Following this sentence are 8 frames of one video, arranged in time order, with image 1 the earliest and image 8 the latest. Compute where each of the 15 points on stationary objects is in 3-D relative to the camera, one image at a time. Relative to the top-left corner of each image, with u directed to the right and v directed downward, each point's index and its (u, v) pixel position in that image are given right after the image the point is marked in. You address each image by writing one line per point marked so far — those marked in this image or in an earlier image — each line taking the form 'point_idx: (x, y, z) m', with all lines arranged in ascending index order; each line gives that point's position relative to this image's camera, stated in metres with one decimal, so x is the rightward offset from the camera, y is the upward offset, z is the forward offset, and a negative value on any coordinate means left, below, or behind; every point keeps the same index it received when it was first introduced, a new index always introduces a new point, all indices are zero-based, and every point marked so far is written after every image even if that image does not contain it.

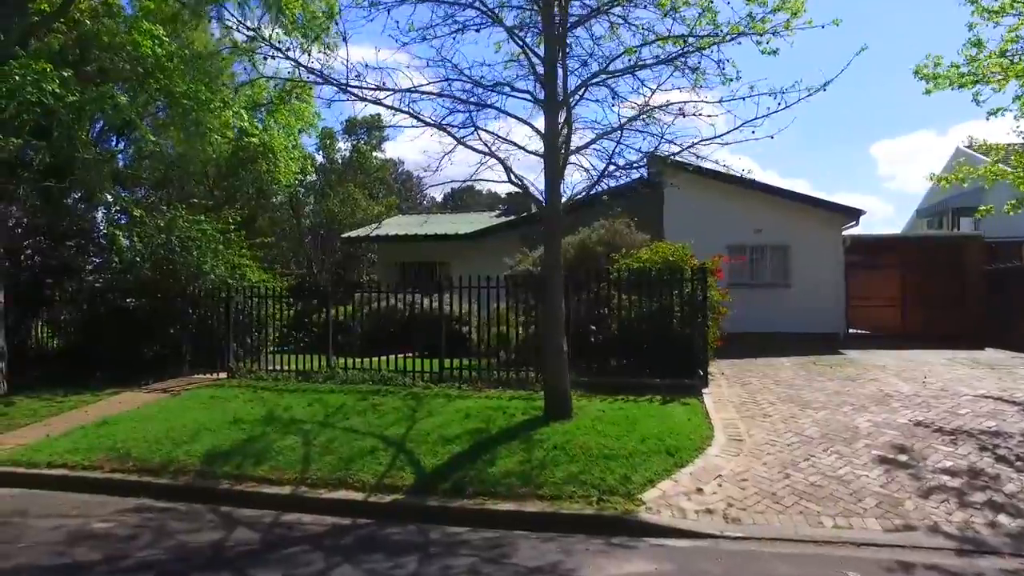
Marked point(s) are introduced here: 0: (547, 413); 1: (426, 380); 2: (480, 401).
0: (+0.7, -2.1, +9.0) m
1: (-1.9, -2.1, +12.2) m
2: (-0.5, -2.1, +10.1) m
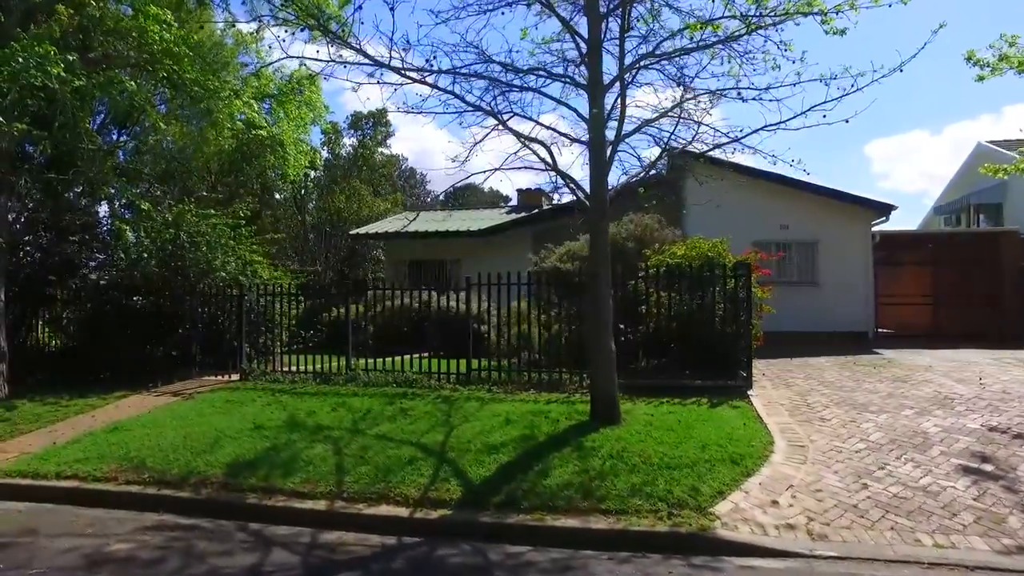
0: (+1.3, -2.1, +8.4) m
1: (-1.3, -2.0, +11.6) m
2: (+0.1, -2.1, +9.5) m
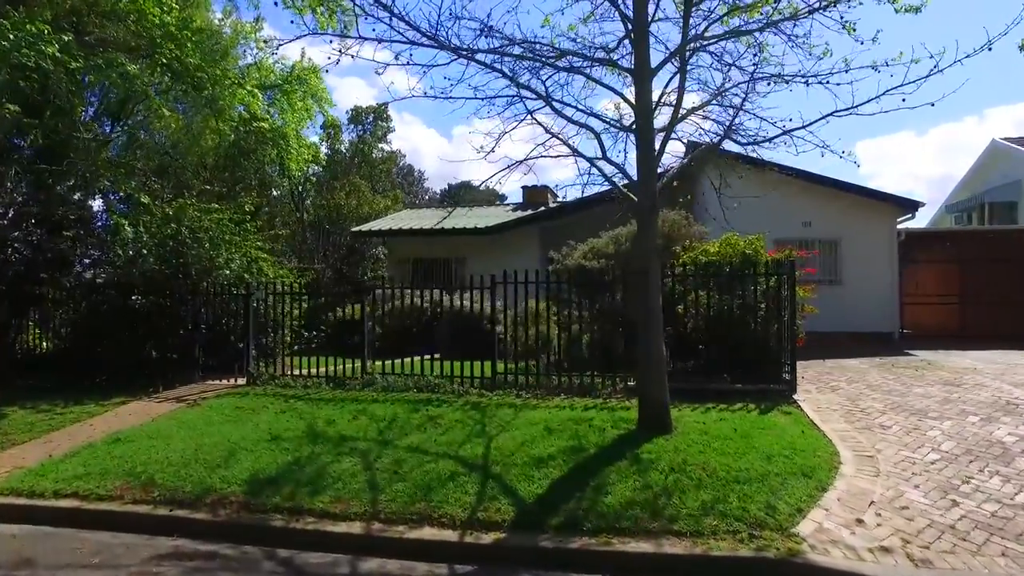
0: (+1.9, -2.0, +7.8) m
1: (-0.7, -2.0, +10.9) m
2: (+0.7, -2.1, +8.9) m
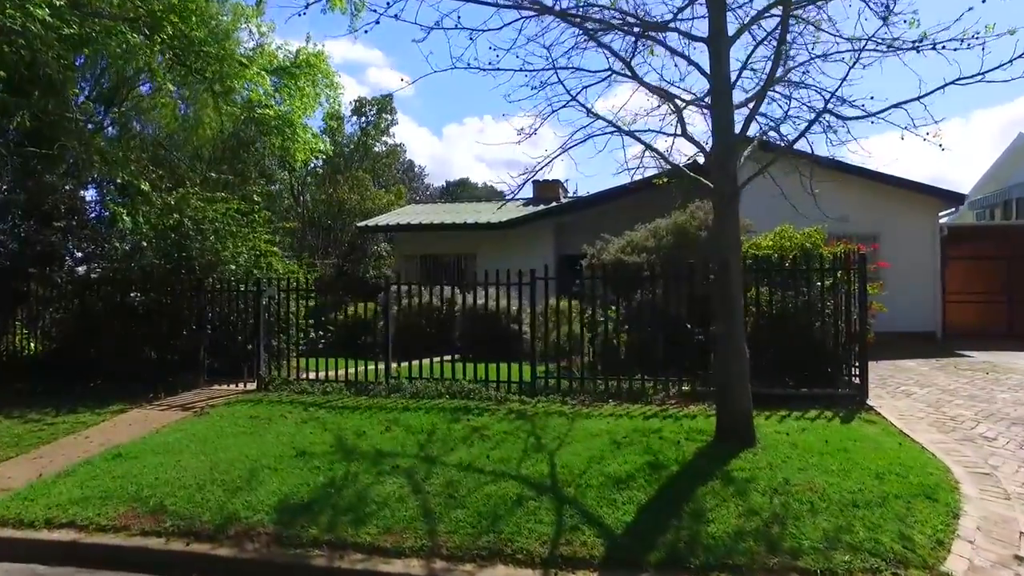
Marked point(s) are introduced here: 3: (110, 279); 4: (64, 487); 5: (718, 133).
0: (+2.7, -2.0, +6.8) m
1: (0.0, -1.9, +9.9) m
2: (+1.5, -2.0, +7.9) m
3: (-8.7, +0.2, +11.6) m
4: (-5.5, -2.4, +6.6) m
5: (+2.7, +2.1, +7.1) m
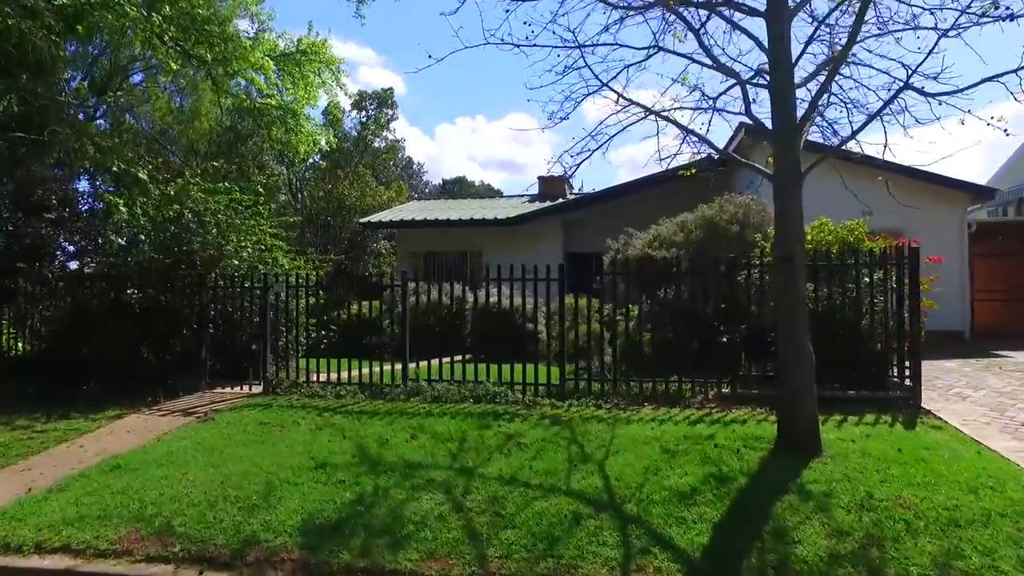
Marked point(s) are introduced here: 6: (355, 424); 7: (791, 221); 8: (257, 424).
0: (+3.3, -1.9, +6.2) m
1: (+0.5, -1.8, +9.3) m
2: (+2.0, -1.9, +7.3) m
3: (-8.2, +0.3, +10.9) m
4: (-5.0, -2.4, +5.9) m
5: (+3.2, +2.1, +6.5) m
6: (-2.3, -2.0, +7.8) m
7: (+3.3, +0.8, +6.4) m
8: (-3.8, -2.0, +8.1) m
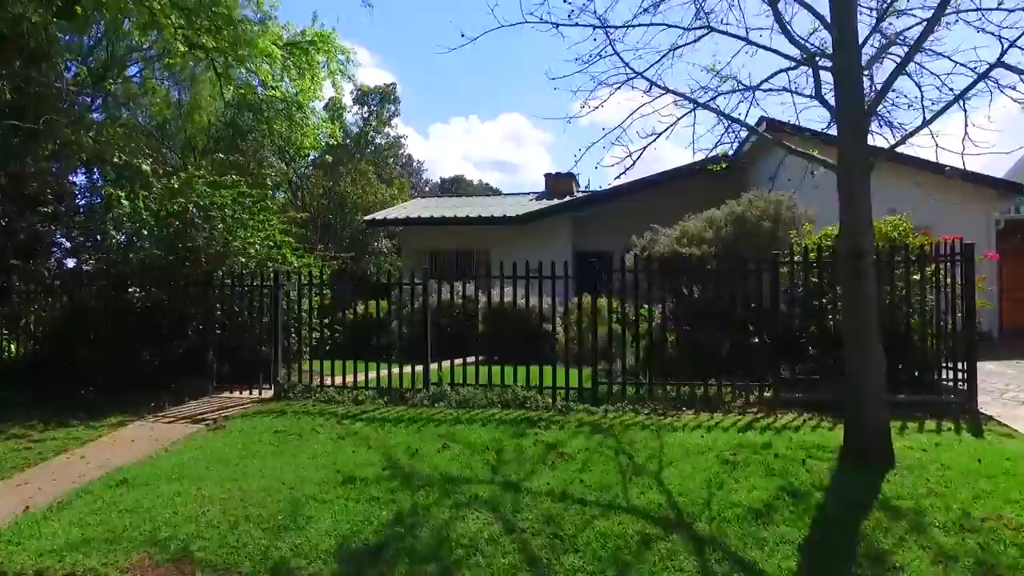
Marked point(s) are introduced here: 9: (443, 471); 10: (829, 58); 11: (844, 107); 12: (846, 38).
0: (+3.8, -1.9, +5.7) m
1: (+1.0, -1.8, +8.7) m
2: (+2.5, -1.9, +6.8) m
3: (-7.8, +0.3, +10.2) m
4: (-4.5, -2.3, +5.3) m
5: (+3.7, +2.2, +6.0) m
6: (-1.8, -2.0, +7.3) m
7: (+3.8, +0.9, +5.9) m
8: (-3.3, -2.0, +7.5) m
9: (-0.8, -2.0, +6.0) m
10: (+3.7, +2.7, +6.3) m
11: (+3.7, +2.1, +6.0) m
12: (+3.8, +2.9, +6.0) m
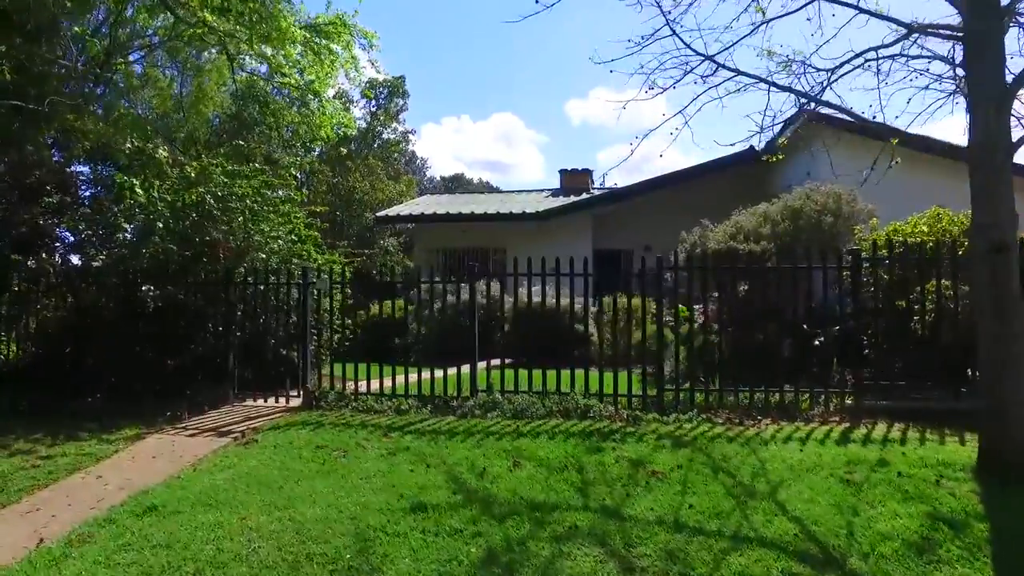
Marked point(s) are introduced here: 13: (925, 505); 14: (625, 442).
0: (+4.6, -1.8, +5.0) m
1: (+1.8, -1.8, +8.0) m
2: (+3.4, -1.8, +6.1) m
3: (-6.9, +0.3, +9.4) m
4: (-3.6, -2.3, +4.5) m
5: (+4.6, +2.2, +5.3) m
6: (-0.9, -1.9, +6.5) m
7: (+4.7, +0.9, +5.2) m
8: (-2.5, -2.0, +6.7) m
9: (+0.1, -2.0, +5.2) m
10: (+4.6, +2.7, +5.6) m
11: (+4.6, +2.1, +5.3) m
12: (+4.6, +2.9, +5.3) m
13: (+3.6, -1.9, +4.7) m
14: (+1.4, -1.8, +6.5) m
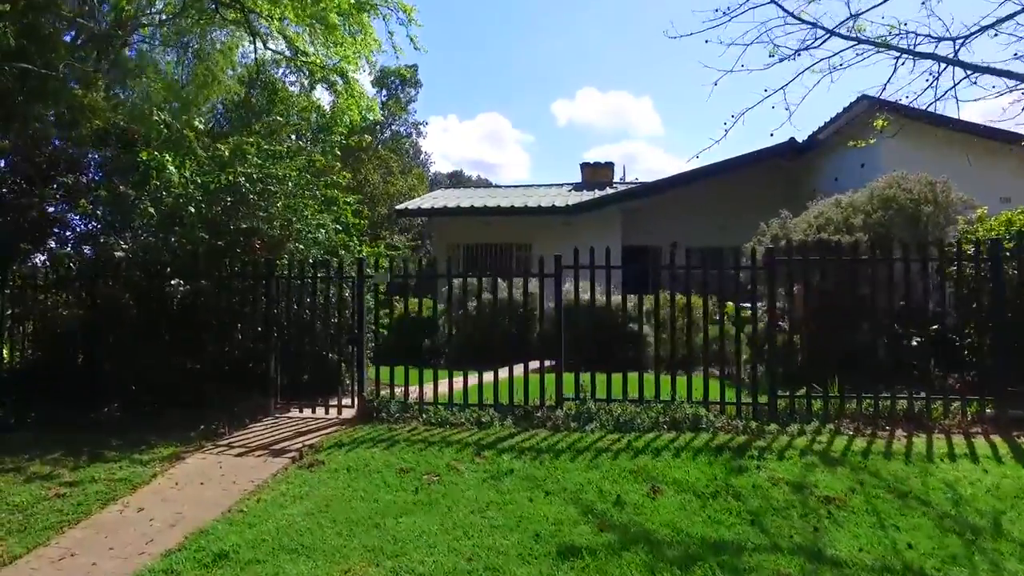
0: (+5.9, -1.7, +4.1) m
1: (+3.0, -1.7, +7.0) m
2: (+4.6, -1.7, +5.1) m
3: (-5.7, +0.4, +8.2) m
4: (-2.3, -2.2, +3.4) m
5: (+5.9, +2.3, +4.4) m
6: (+0.3, -1.8, +5.5) m
7: (+6.0, +1.0, +4.3) m
8: (-1.2, -1.9, +5.6) m
9: (+1.4, -1.9, +4.2) m
10: (+5.8, +2.8, +4.7) m
11: (+5.9, +2.2, +4.4) m
12: (+5.9, +3.0, +4.4) m
13: (+4.9, -1.8, +3.8) m
14: (+2.6, -1.7, +5.5) m
